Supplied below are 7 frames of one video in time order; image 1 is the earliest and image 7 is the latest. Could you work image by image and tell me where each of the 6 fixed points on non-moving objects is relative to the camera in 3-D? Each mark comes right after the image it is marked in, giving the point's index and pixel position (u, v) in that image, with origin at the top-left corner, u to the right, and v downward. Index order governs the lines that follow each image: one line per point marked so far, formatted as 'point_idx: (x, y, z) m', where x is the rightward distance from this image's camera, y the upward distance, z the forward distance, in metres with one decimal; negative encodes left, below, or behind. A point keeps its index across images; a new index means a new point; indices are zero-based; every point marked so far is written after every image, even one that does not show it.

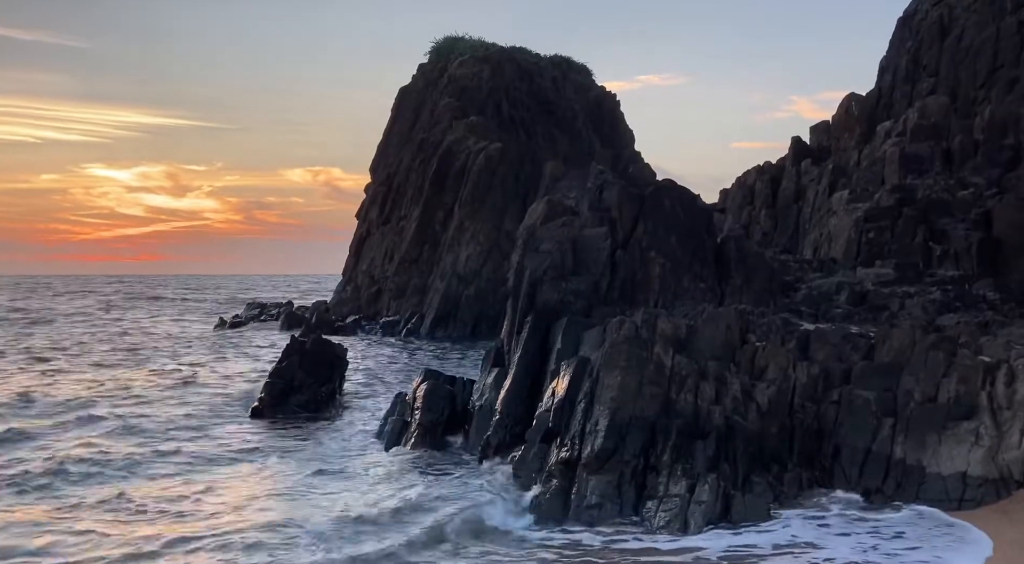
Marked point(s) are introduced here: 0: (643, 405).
0: (+2.1, -2.0, +18.1) m
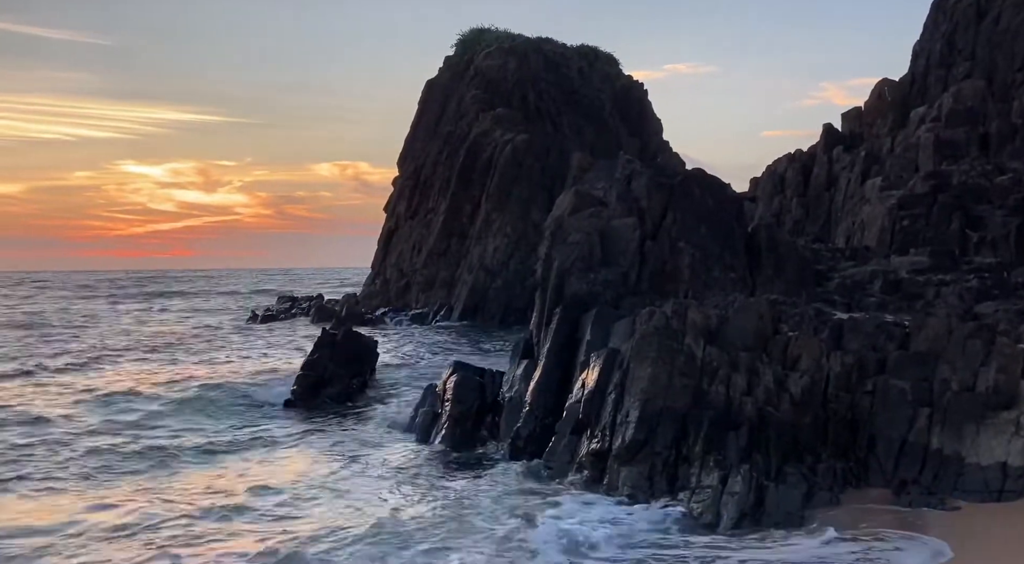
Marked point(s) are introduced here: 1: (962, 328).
0: (+2.6, -1.8, +17.9) m
1: (+7.2, -0.7, +18.2) m
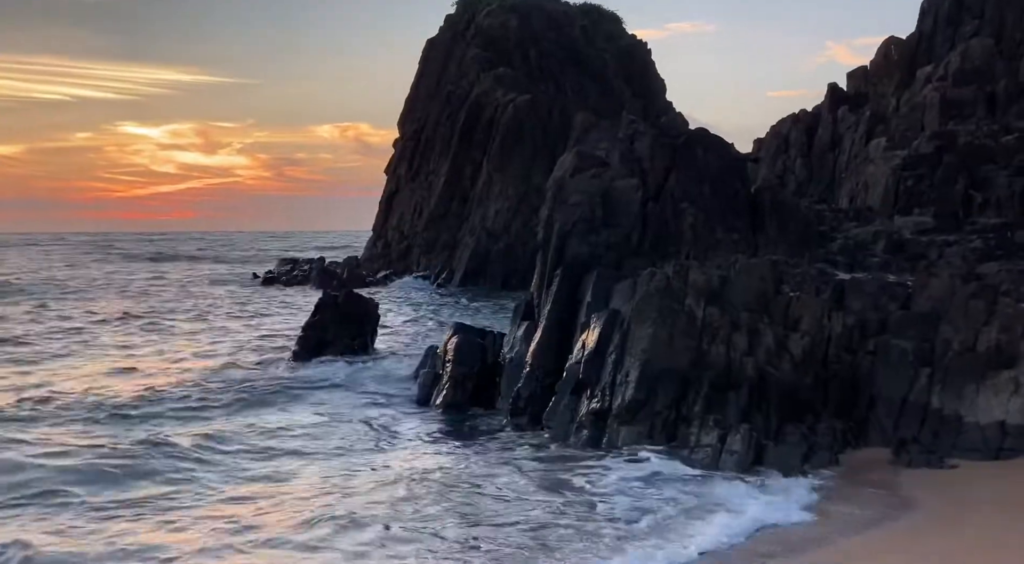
0: (+2.6, -1.2, +17.8) m
1: (+7.2, -0.1, +18.0) m
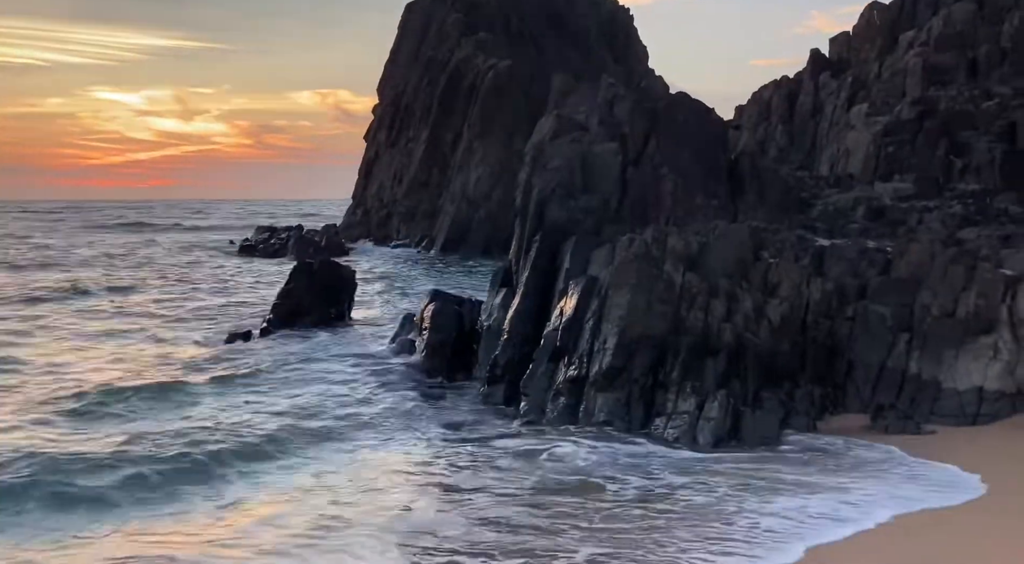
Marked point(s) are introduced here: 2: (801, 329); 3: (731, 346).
0: (+2.2, -0.6, +17.6) m
1: (+6.8, +0.4, +17.9) m
2: (+4.6, -0.7, +17.9) m
3: (+3.3, -1.0, +17.2) m
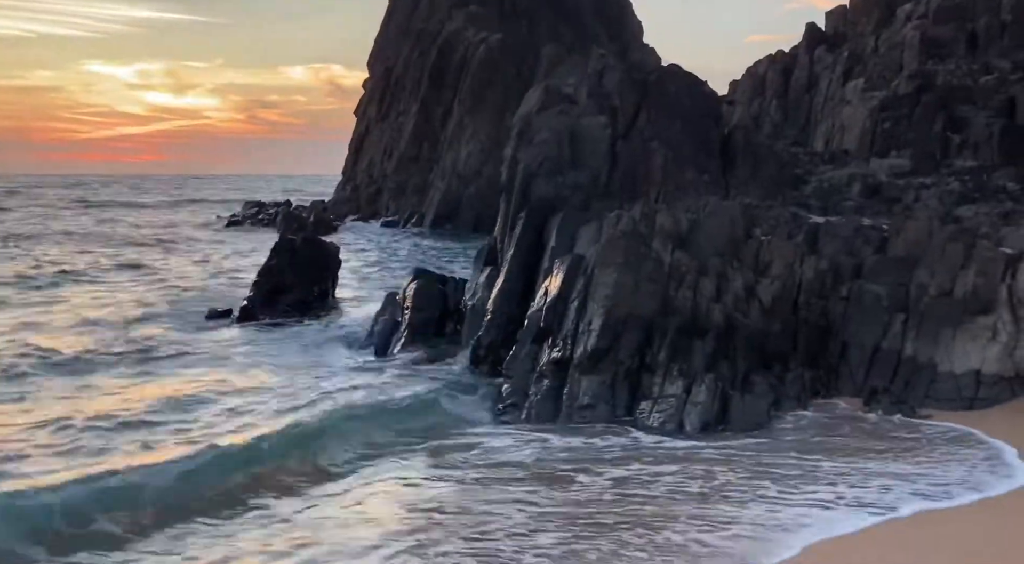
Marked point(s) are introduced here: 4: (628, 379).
0: (+1.9, -0.3, +17.0) m
1: (+6.6, +0.8, +17.3) m
2: (+4.3, -0.4, +17.3) m
3: (+3.1, -0.7, +16.6) m
4: (+1.7, -1.4, +16.6) m
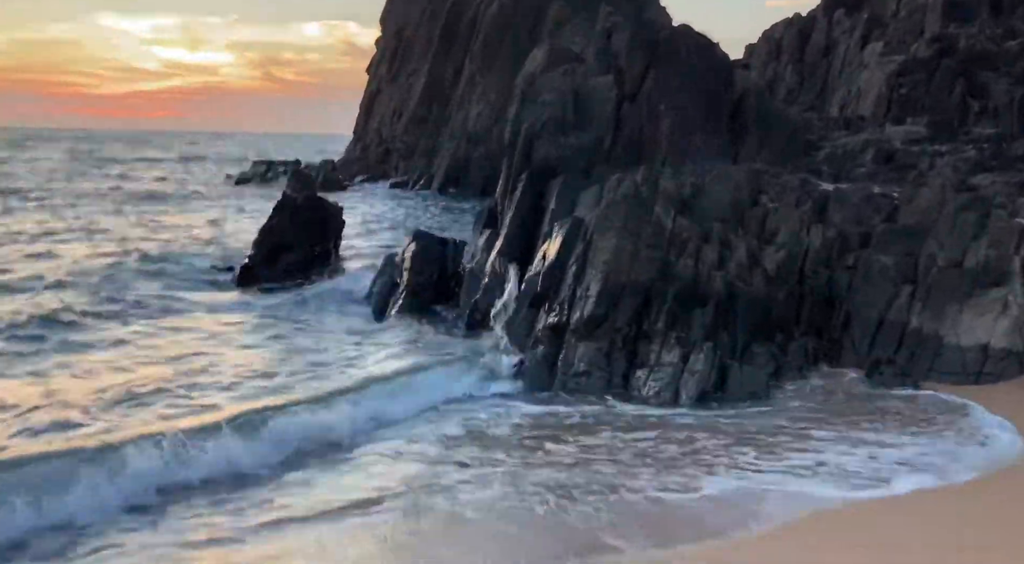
0: (+1.8, +0.2, +16.4) m
1: (+6.5, +1.2, +16.6) m
2: (+4.2, 0.0, +16.6) m
3: (+3.0, -0.2, +16.0) m
4: (+1.6, -0.9, +16.1) m
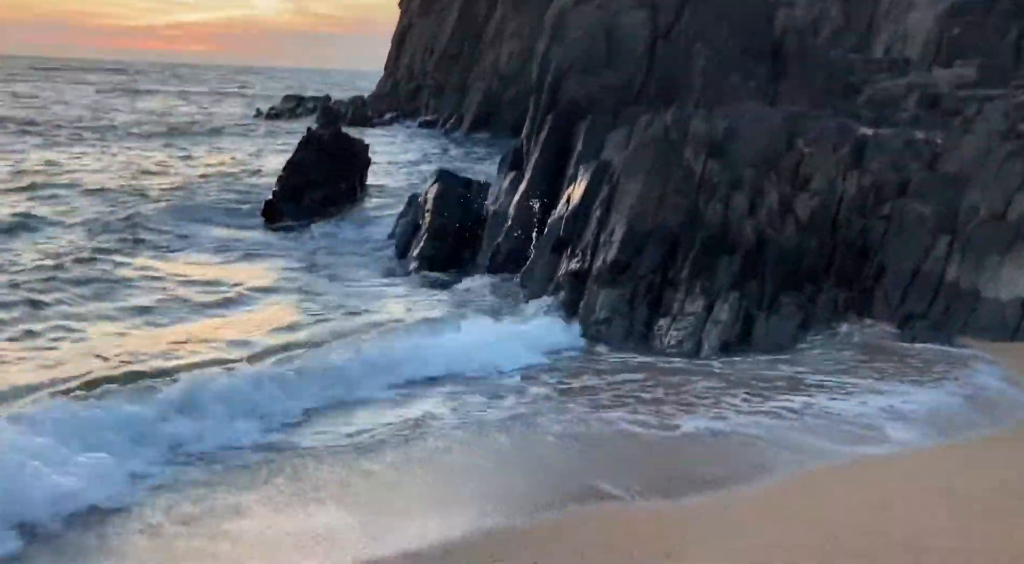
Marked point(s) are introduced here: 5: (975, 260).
0: (+2.1, +1.0, +15.7) m
1: (+6.8, +1.8, +15.7) m
2: (+4.5, +0.8, +15.8) m
3: (+3.2, +0.5, +15.3) m
4: (+1.8, -0.2, +15.4) m
5: (+6.2, +0.3, +15.0) m
